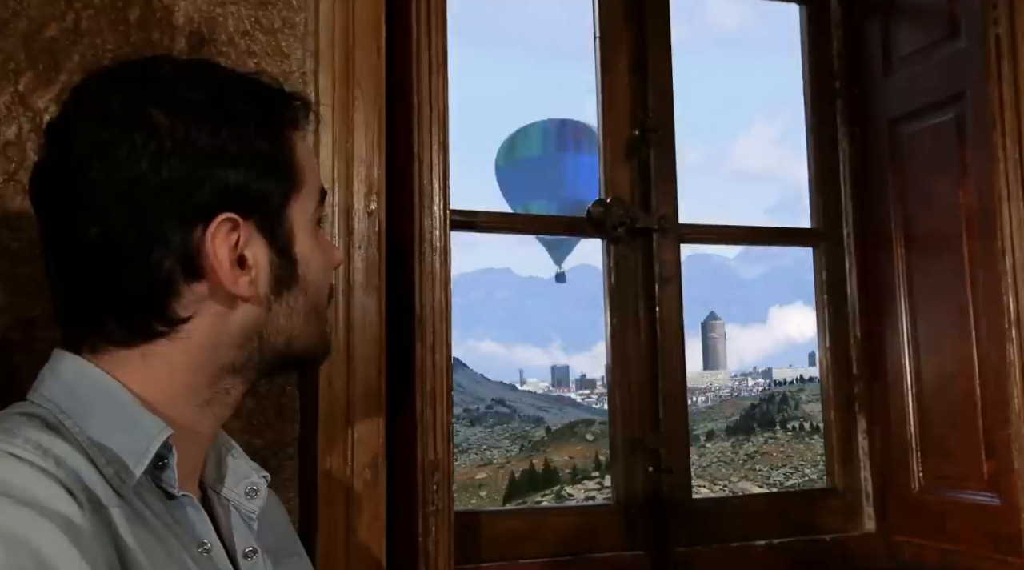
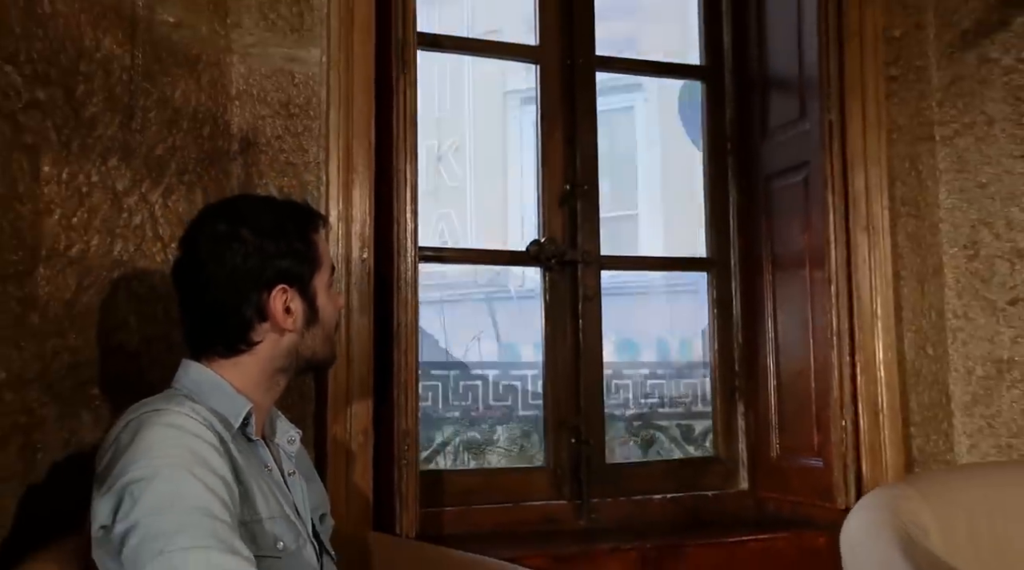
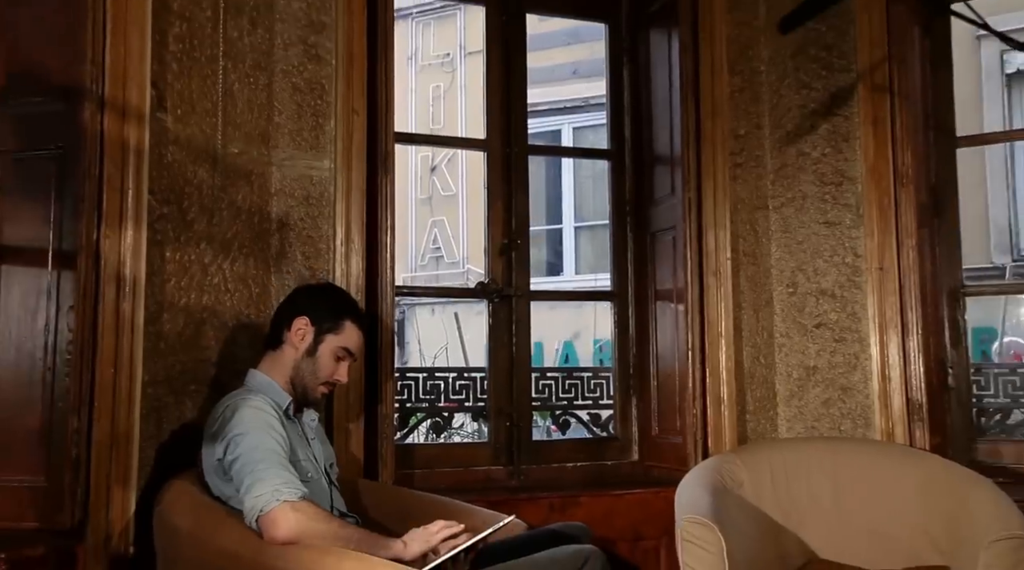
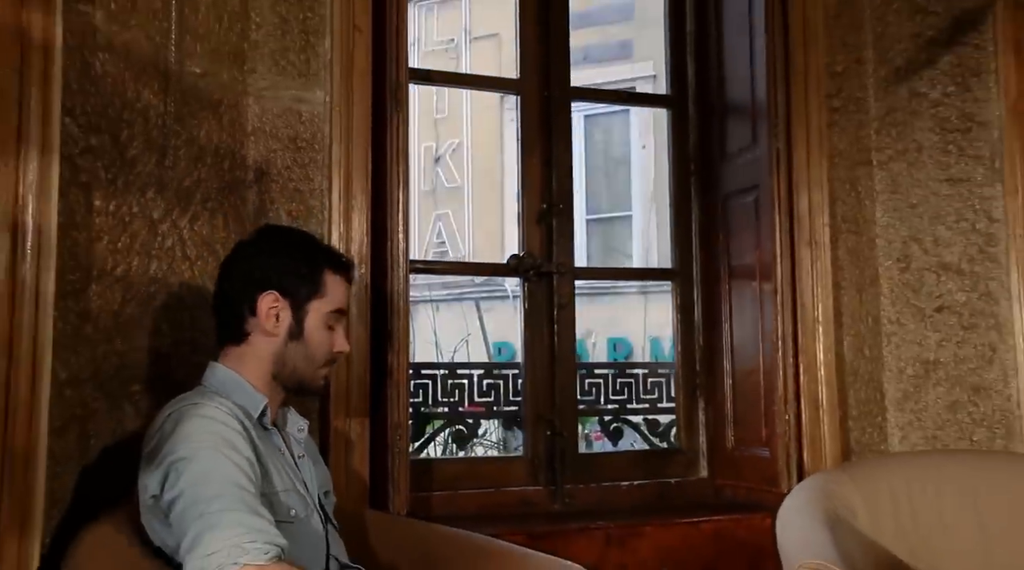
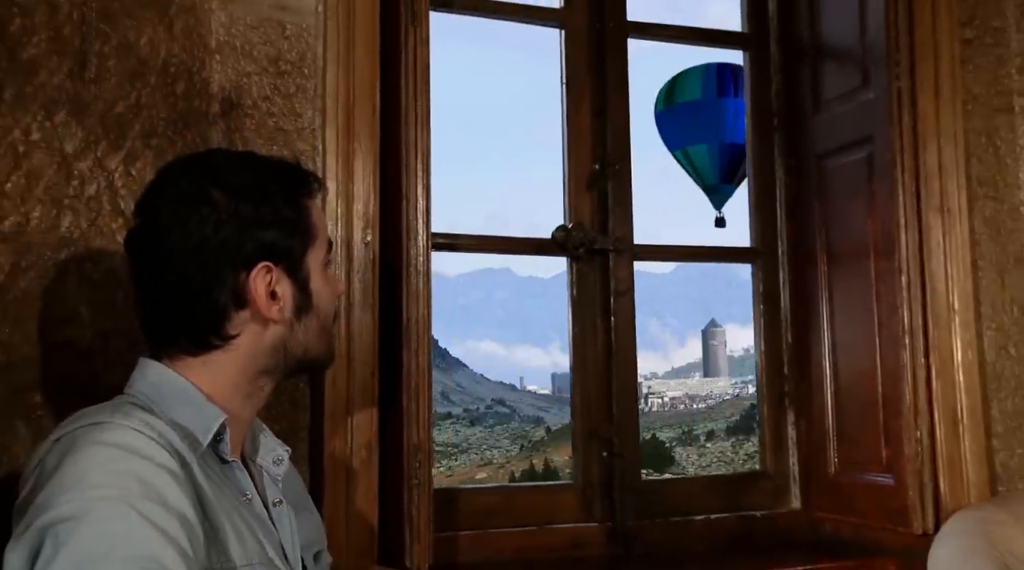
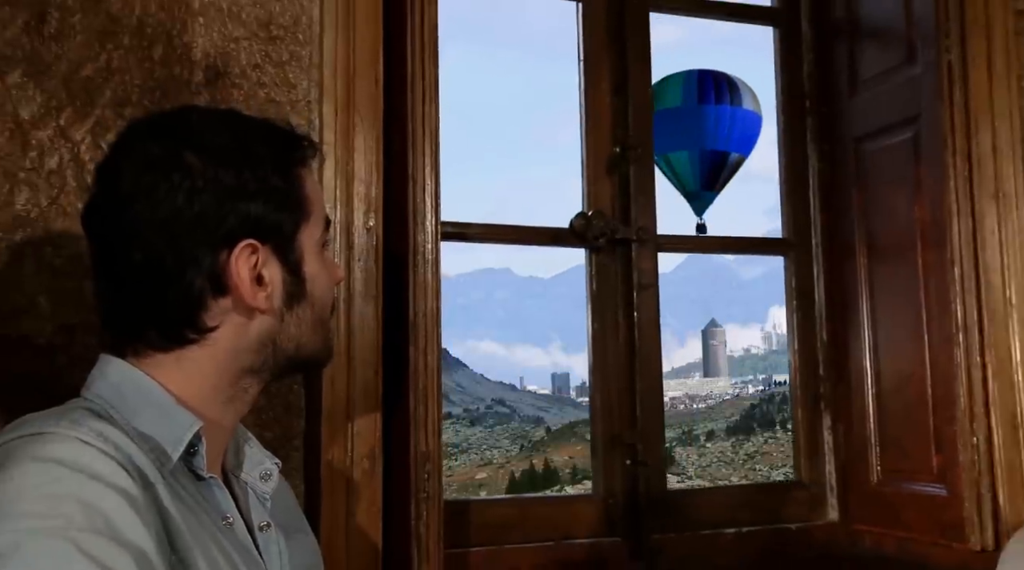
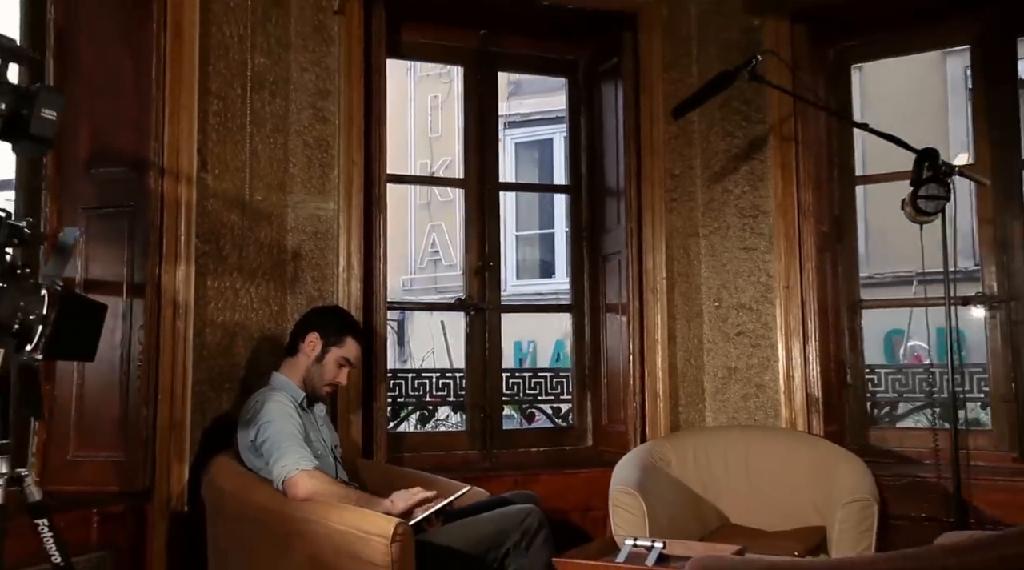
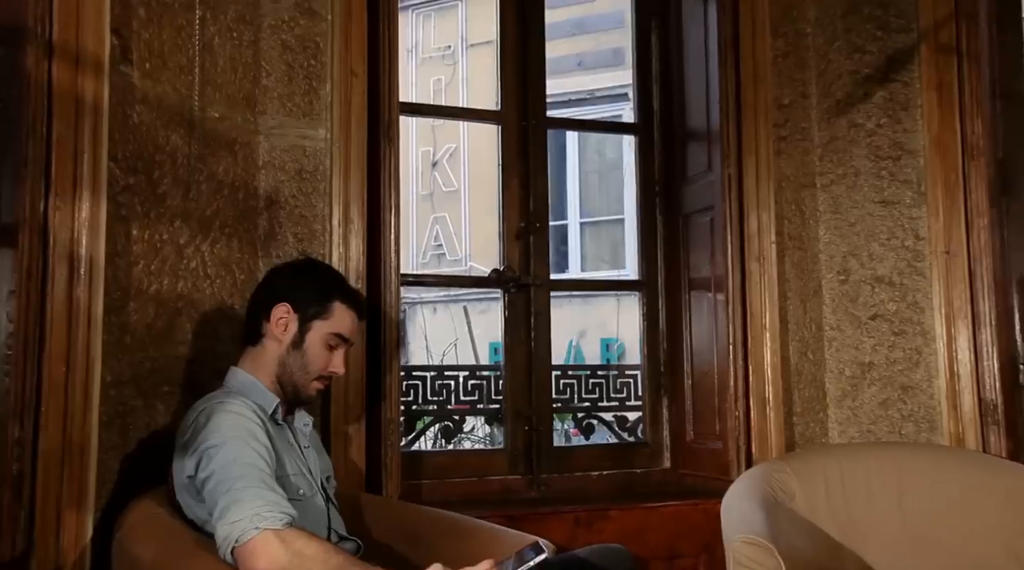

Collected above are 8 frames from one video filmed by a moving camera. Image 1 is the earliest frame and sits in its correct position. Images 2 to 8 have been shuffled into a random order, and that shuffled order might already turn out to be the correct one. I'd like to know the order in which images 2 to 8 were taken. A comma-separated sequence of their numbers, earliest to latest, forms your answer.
6, 5, 2, 4, 8, 3, 7
